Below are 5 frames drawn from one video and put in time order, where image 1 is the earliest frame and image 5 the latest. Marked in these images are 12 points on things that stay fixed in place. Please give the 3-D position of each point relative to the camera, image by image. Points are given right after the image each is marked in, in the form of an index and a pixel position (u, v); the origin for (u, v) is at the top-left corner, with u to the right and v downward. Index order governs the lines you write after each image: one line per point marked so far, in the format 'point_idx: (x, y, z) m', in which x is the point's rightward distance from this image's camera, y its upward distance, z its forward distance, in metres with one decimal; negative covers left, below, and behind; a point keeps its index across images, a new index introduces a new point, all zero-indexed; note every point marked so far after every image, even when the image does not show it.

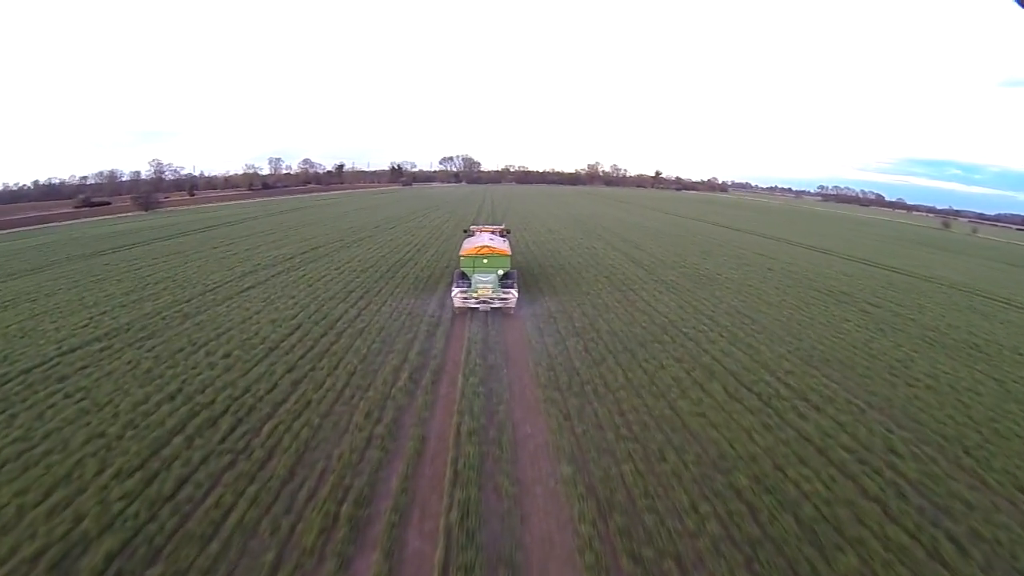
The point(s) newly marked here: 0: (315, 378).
0: (-4.9, -2.3, +12.0) m
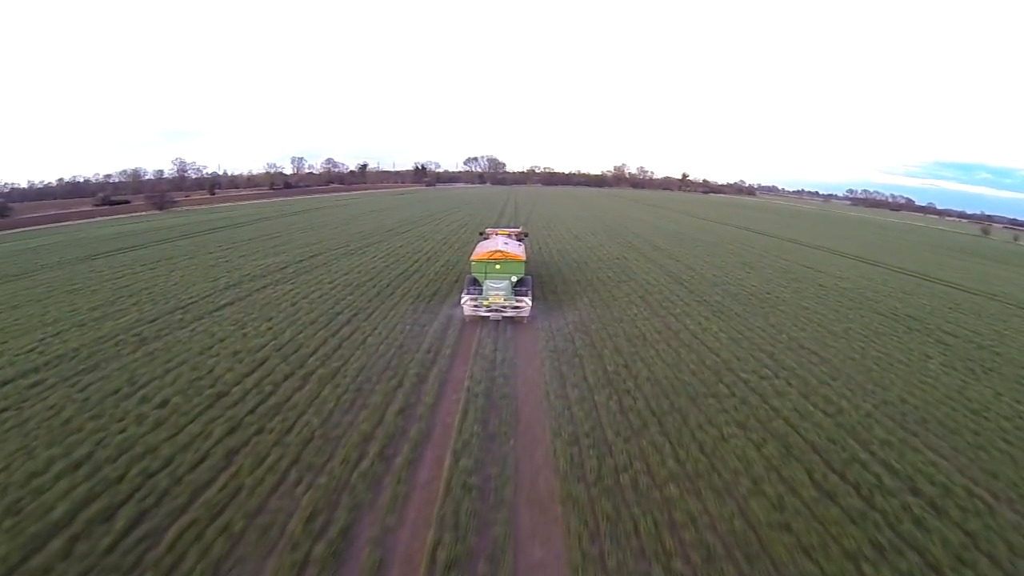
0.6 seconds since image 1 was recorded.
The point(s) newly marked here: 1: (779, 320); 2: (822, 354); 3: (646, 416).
0: (-4.8, -3.0, +9.2) m
1: (+9.3, -1.0, +17.1) m
2: (+9.0, -1.9, +14.3) m
3: (+2.6, -2.5, +9.6) m
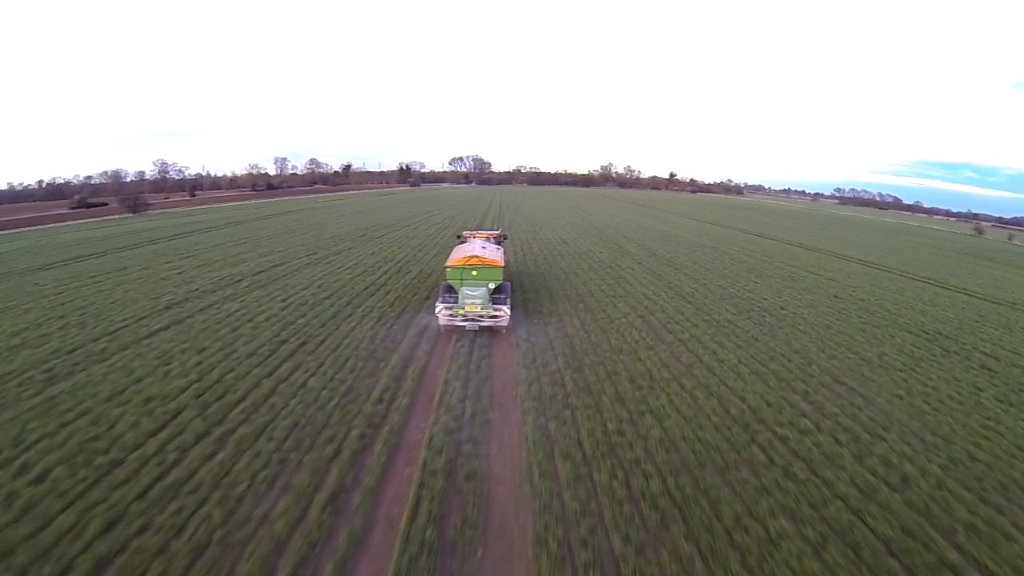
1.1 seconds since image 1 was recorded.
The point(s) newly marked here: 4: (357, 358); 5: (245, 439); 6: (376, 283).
0: (-5.2, -3.7, +6.6) m
1: (+8.8, -1.6, +14.8) m
2: (+8.5, -2.5, +11.9) m
3: (+2.2, -3.2, +7.1) m
4: (-3.8, -1.7, +11.8) m
5: (-5.0, -2.8, +9.0) m
6: (-5.5, +0.6, +19.8) m
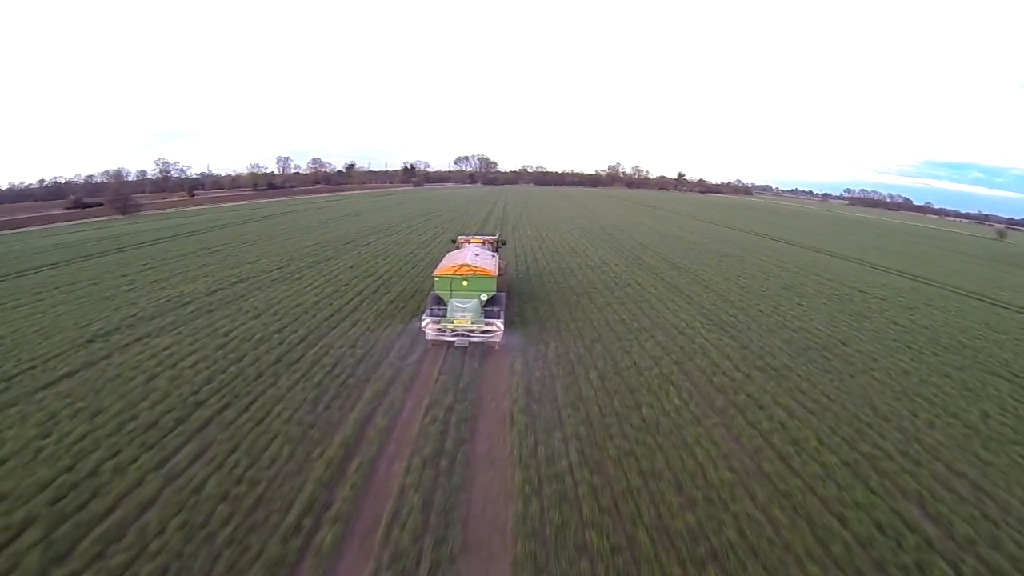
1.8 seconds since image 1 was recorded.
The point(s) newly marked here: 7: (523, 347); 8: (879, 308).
0: (-5.4, -4.6, +3.3) m
1: (+8.6, -2.5, +11.4) m
2: (+8.3, -3.5, +8.5) m
3: (+2.0, -4.1, +3.8) m
4: (-4.0, -2.6, +8.5) m
5: (-5.2, -3.7, +5.8) m
6: (-5.6, -0.3, +16.6) m
7: (+0.3, -1.3, +11.6) m
8: (+15.0, -0.8, +20.0) m
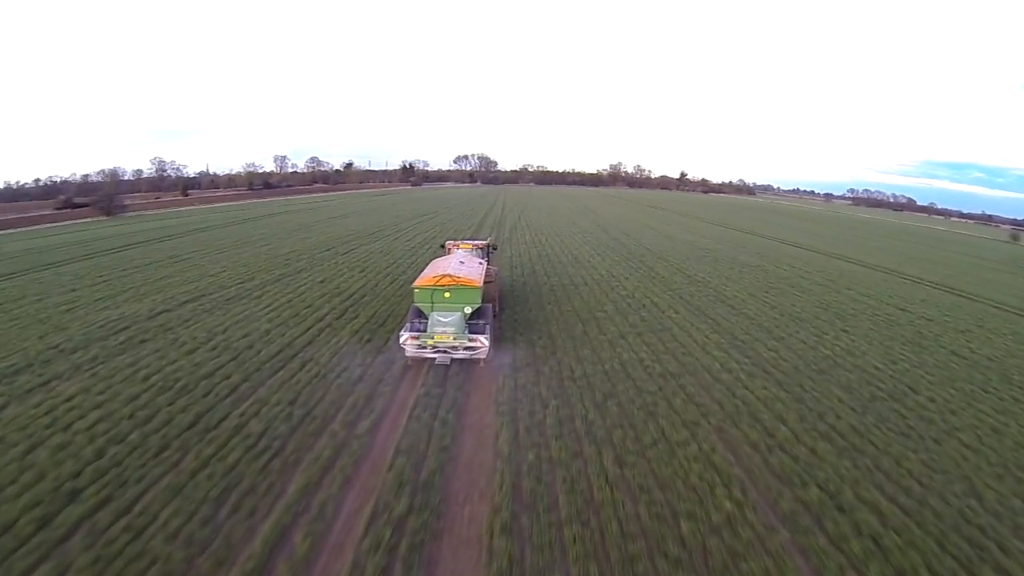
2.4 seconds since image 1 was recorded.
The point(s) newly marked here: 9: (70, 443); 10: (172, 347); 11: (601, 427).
0: (-5.7, -5.4, +0.7) m
1: (+8.4, -3.3, +8.7) m
2: (+8.1, -4.2, +5.9) m
3: (+1.7, -4.9, +1.1) m
4: (-4.2, -3.4, +5.9) m
5: (-5.4, -4.5, +3.1) m
6: (-5.8, -1.0, +13.9) m
7: (0.0, -2.1, +8.9) m
8: (+14.7, -1.6, +17.3) m
9: (-8.1, -2.8, +8.8) m
10: (-8.9, -1.6, +12.8) m
11: (+1.5, -2.4, +7.9) m
